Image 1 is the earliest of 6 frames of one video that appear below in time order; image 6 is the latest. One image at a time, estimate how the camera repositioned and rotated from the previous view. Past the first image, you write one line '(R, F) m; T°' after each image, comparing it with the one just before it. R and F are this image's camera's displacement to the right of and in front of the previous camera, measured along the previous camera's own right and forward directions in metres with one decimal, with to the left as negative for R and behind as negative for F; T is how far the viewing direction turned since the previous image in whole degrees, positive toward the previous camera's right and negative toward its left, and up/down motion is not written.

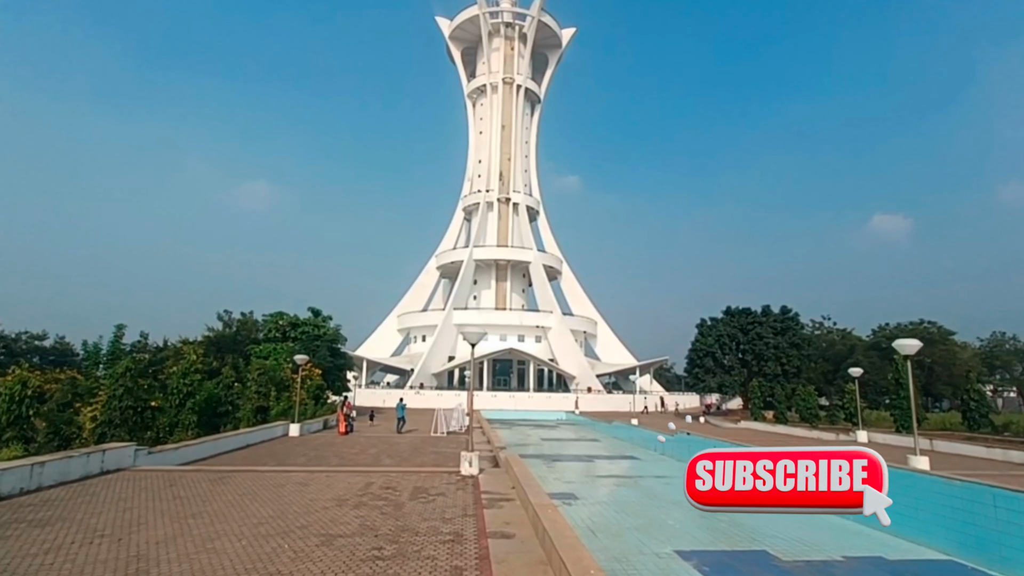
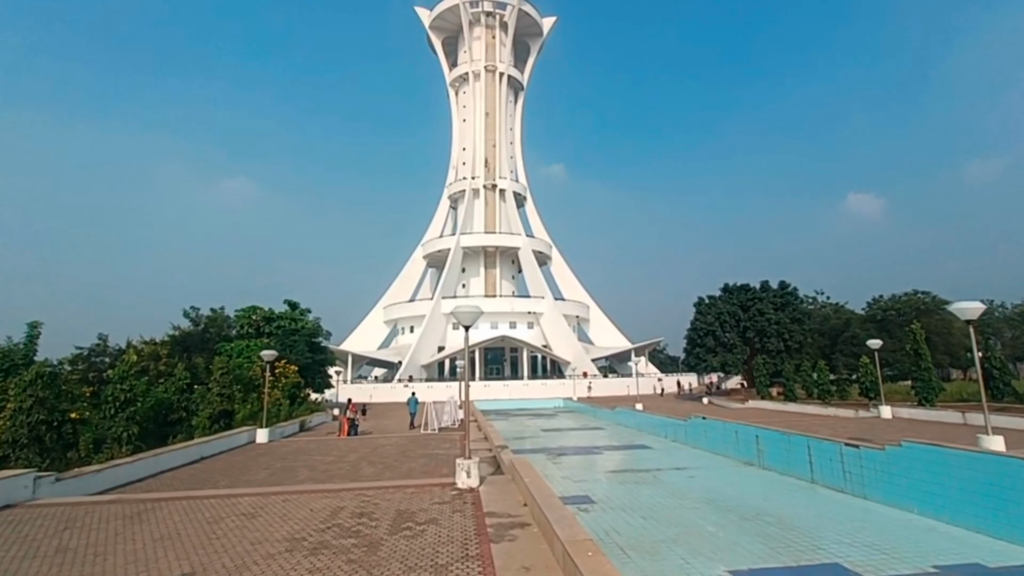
(-0.2, +1.6) m; +2°
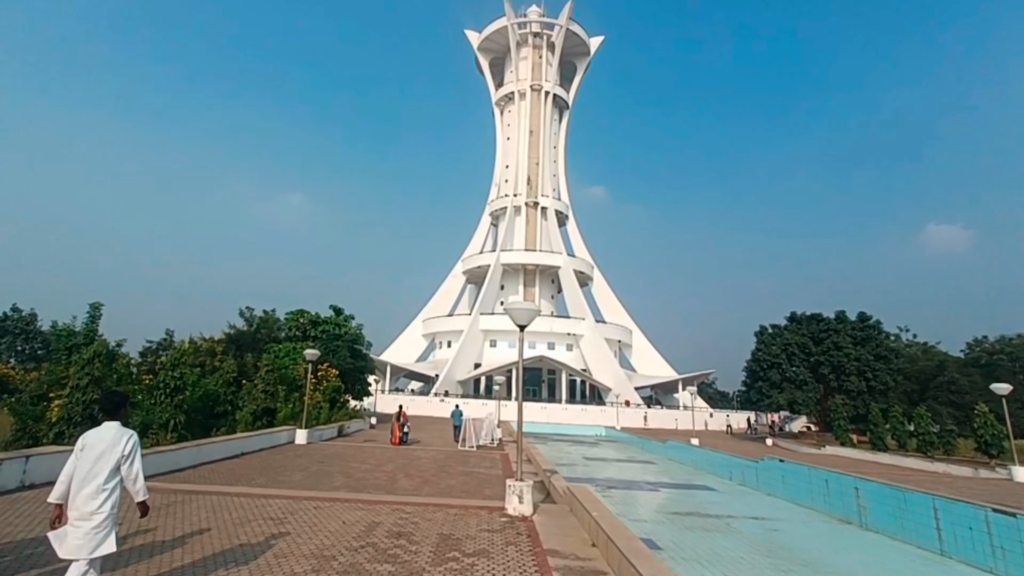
(-0.4, +0.7) m; -6°
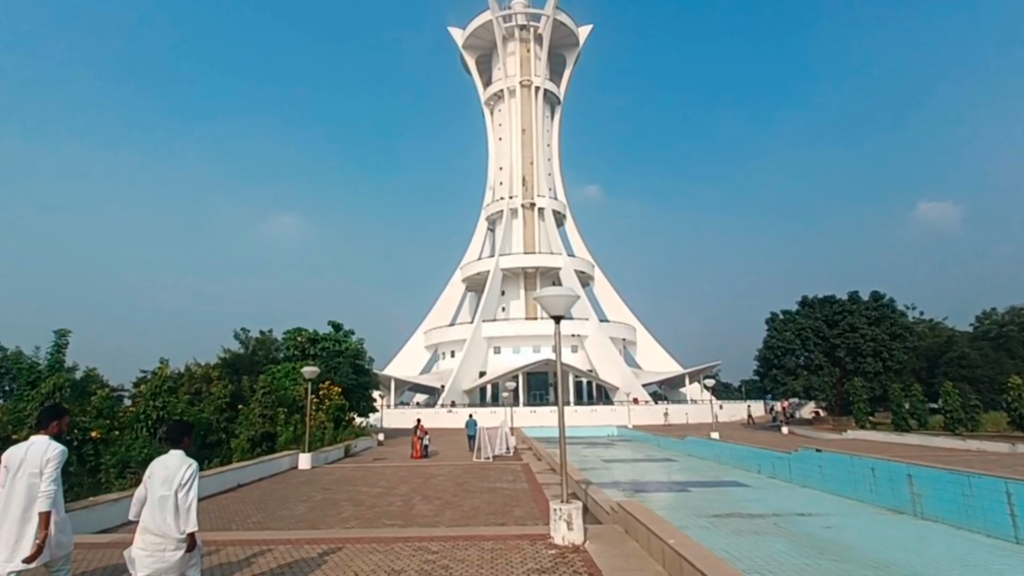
(-0.4, +0.8) m; +1°
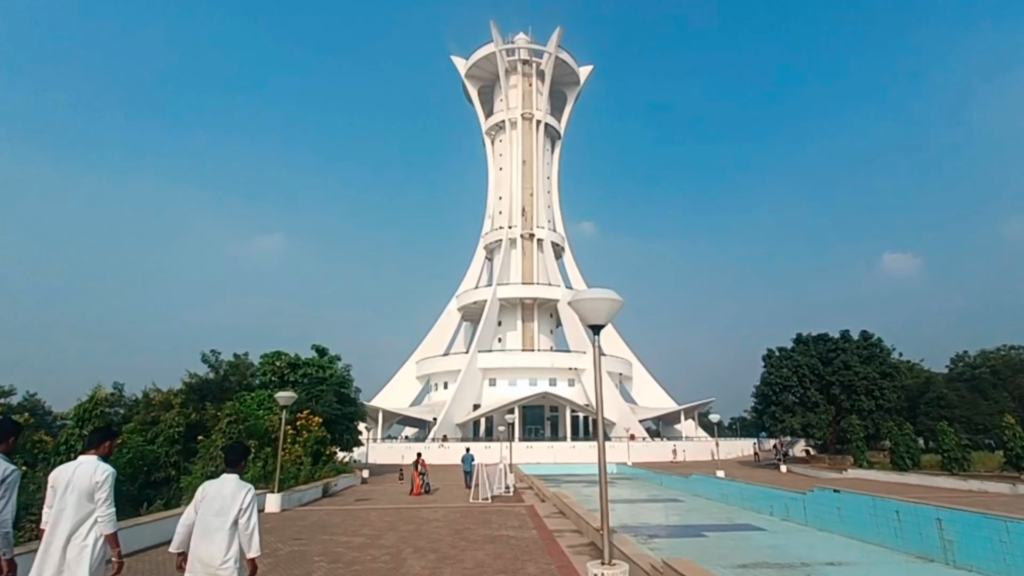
(-0.4, +0.8) m; +2°
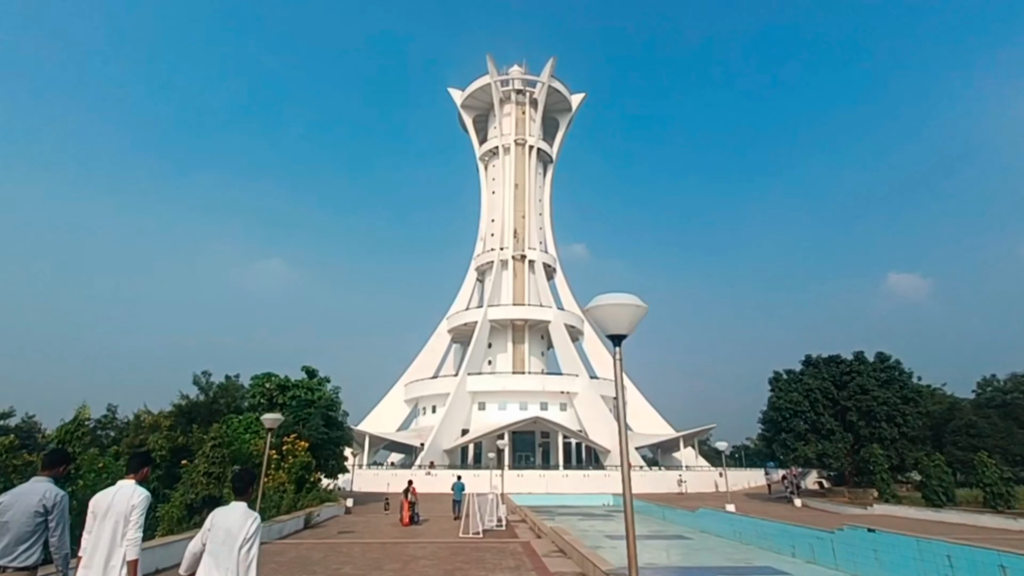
(0.0, +0.4) m; 0°
